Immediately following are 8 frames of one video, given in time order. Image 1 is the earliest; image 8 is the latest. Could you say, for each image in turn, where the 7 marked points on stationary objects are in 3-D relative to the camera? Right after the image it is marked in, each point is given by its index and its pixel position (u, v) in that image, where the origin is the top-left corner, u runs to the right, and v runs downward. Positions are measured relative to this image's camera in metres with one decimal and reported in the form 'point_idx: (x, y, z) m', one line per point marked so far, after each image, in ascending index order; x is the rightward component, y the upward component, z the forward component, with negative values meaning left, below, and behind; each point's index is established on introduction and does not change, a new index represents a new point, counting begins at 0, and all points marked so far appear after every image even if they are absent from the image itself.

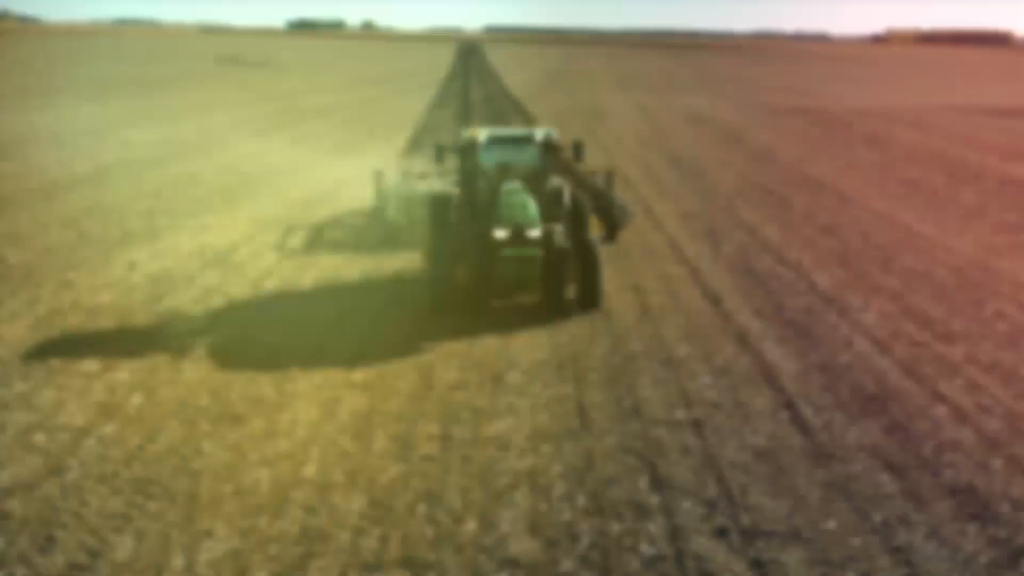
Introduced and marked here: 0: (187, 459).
0: (-2.5, -1.3, +7.0) m
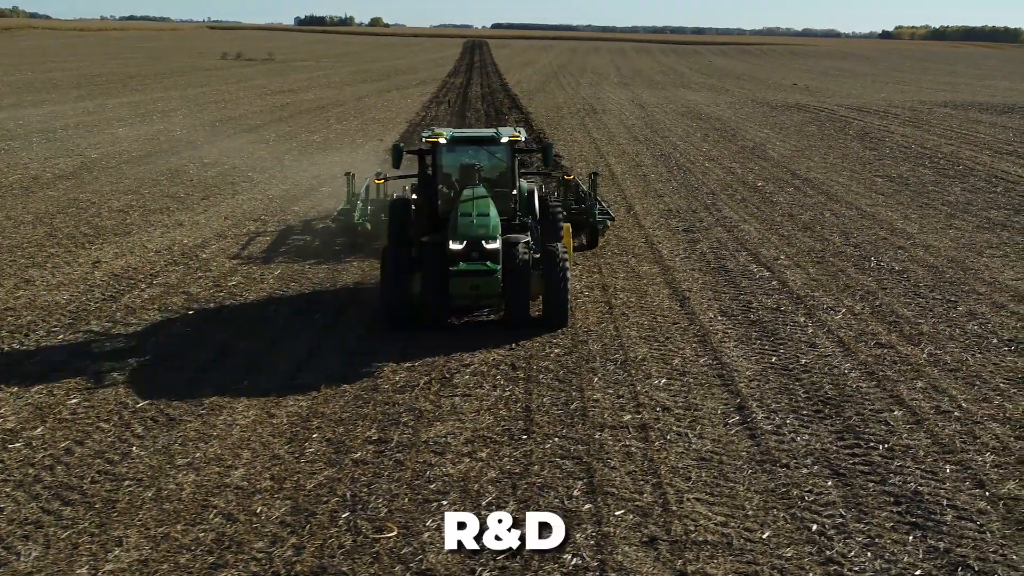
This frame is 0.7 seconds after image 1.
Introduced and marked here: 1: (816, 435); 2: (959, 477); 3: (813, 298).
0: (-3.0, -1.3, +6.8) m
1: (+2.4, -1.1, +7.2) m
2: (+3.1, -1.3, +6.6) m
3: (+3.5, -0.1, +11.0) m
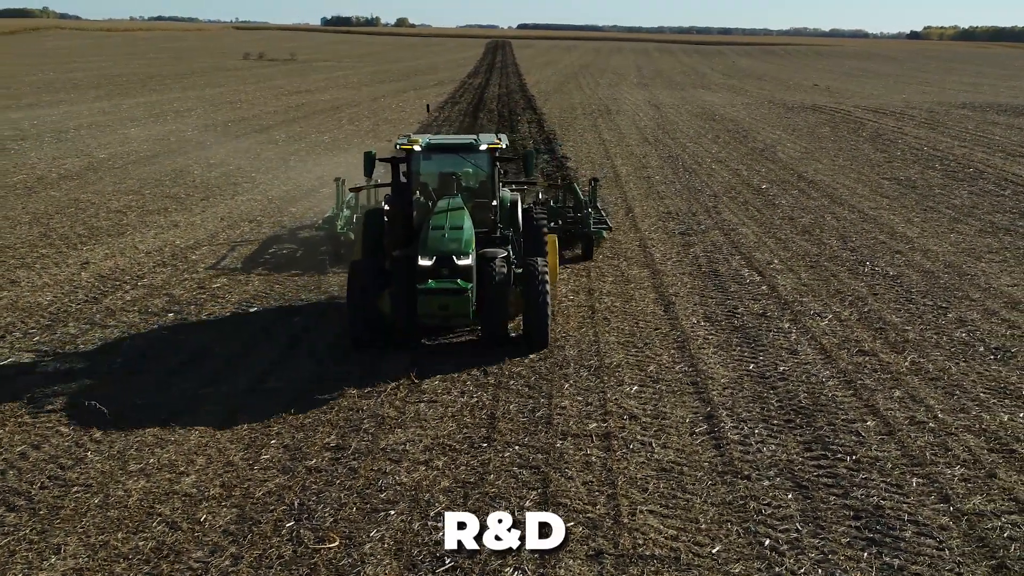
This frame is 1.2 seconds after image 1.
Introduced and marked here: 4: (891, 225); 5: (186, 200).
0: (-3.3, -1.4, +6.8) m
1: (+2.1, -1.2, +7.0) m
2: (+2.8, -1.4, +6.4) m
3: (+3.3, -0.2, +10.8) m
4: (+6.1, +1.0, +15.0) m
5: (-6.2, +1.7, +17.6) m
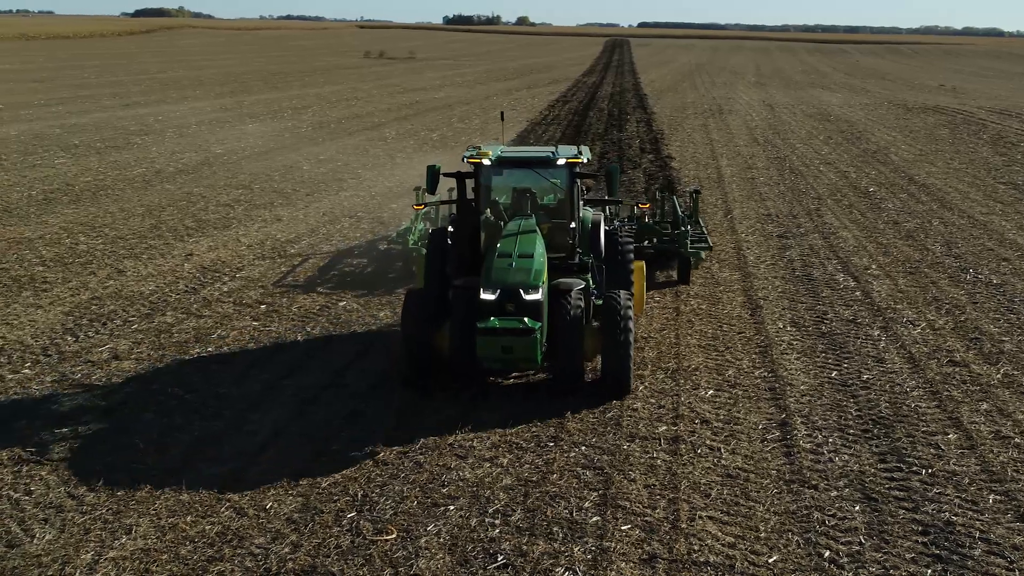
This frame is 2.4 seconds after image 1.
0: (-2.8, -1.2, +7.2) m
1: (+2.6, -1.2, +6.9) m
2: (+3.2, -1.5, +6.1) m
3: (+4.3, -0.3, +10.4) m
4: (+7.5, +0.9, +14.3) m
5: (-4.3, +1.8, +18.3) m
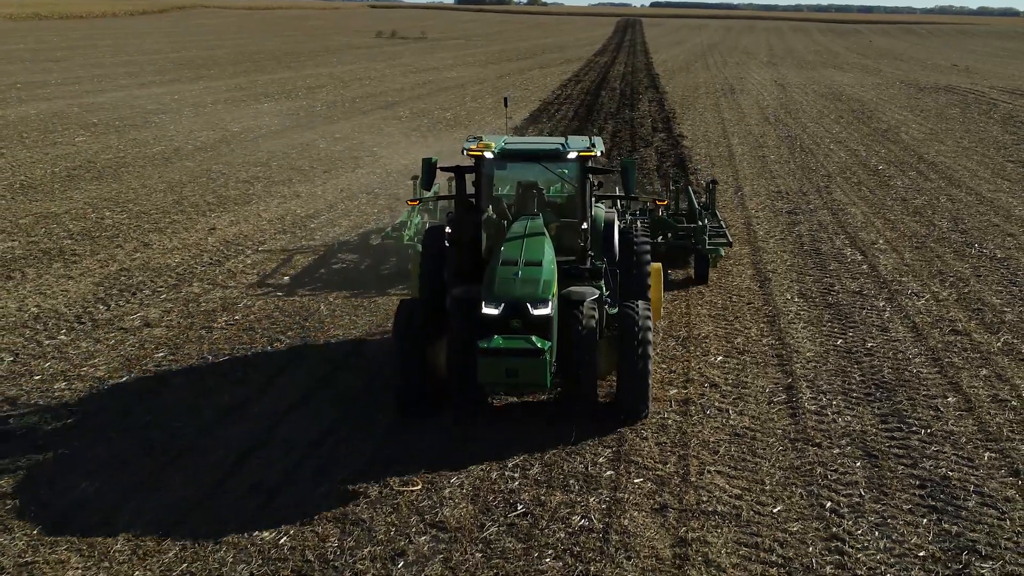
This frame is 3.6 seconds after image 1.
0: (-2.7, -1.0, +7.6) m
1: (+2.7, -1.0, +7.2) m
2: (+3.3, -1.2, +6.4) m
3: (+4.5, +0.1, +10.7) m
4: (+7.7, +1.2, +14.5) m
5: (-4.0, +2.3, +18.6) m
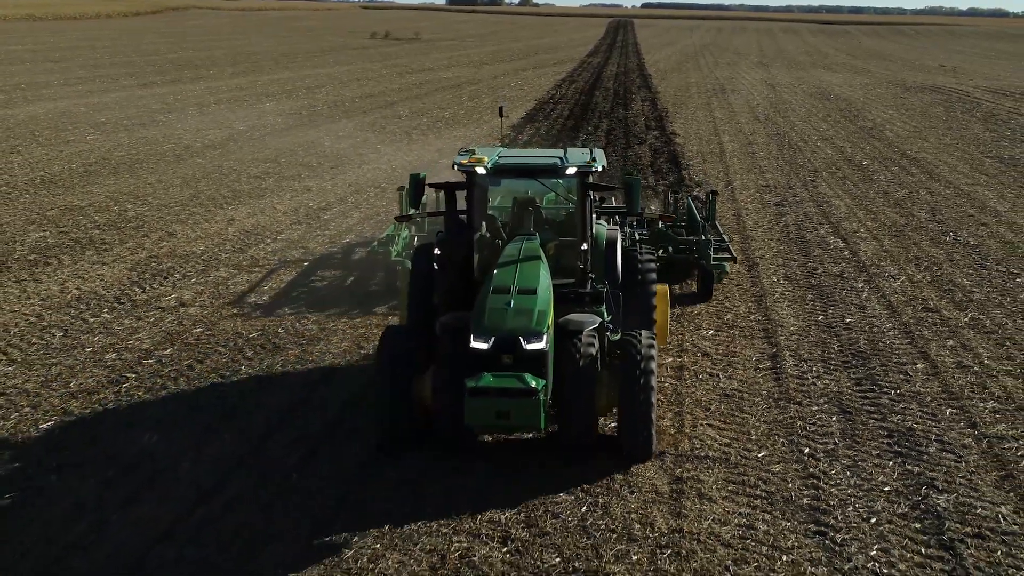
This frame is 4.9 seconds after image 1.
0: (-2.5, -0.8, +8.3) m
1: (+2.8, -0.8, +8.0) m
2: (+3.5, -1.0, +7.3) m
3: (+4.5, +0.3, +11.5) m
4: (+7.8, +1.4, +15.4) m
5: (-4.0, +2.5, +19.4) m
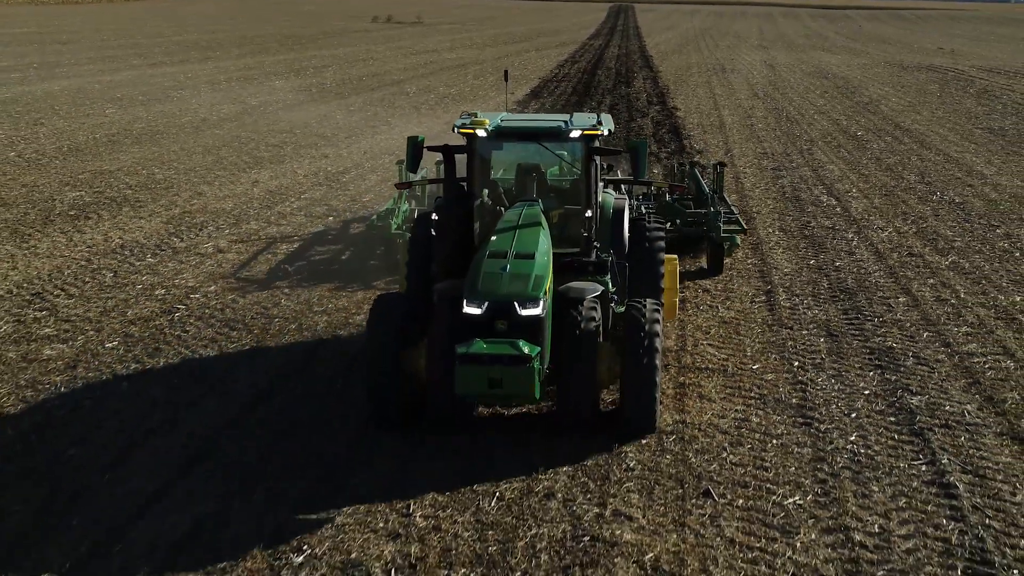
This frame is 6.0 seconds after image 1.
0: (-2.4, -0.2, +9.1) m
1: (+3.0, -0.2, +8.8) m
2: (+3.6, -0.4, +8.0) m
3: (+4.7, +0.9, +12.3) m
4: (+7.9, +2.1, +16.1) m
5: (-3.9, +3.3, +20.1) m
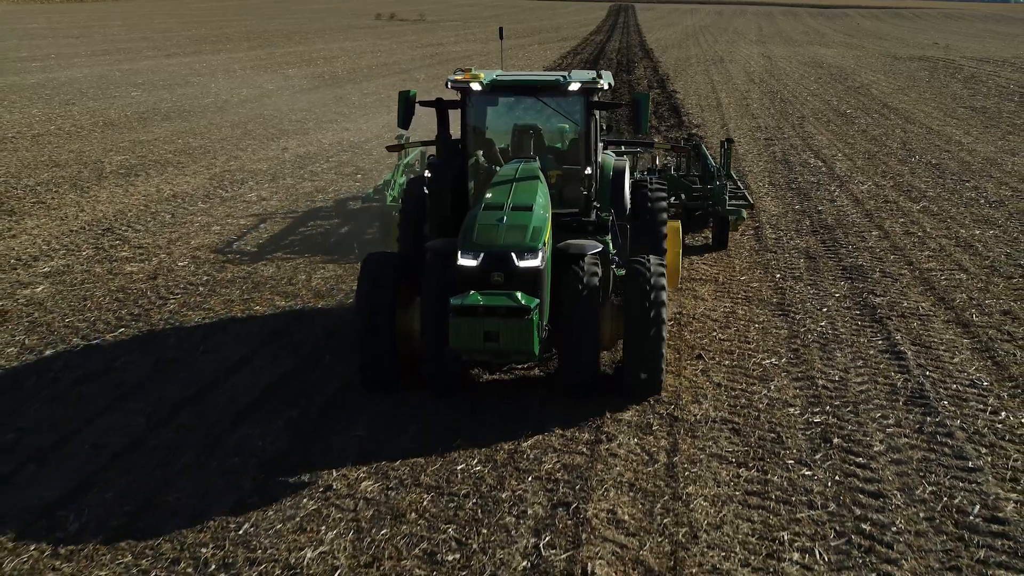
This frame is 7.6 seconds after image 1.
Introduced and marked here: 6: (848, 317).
0: (-2.2, +0.5, +10.3) m
1: (+3.2, +0.5, +10.0) m
2: (+3.8, +0.3, +9.2) m
3: (+4.9, +1.6, +13.5) m
4: (+8.1, +2.8, +17.3) m
5: (-3.7, +4.0, +21.3) m
6: (+2.7, -0.2, +7.6) m
